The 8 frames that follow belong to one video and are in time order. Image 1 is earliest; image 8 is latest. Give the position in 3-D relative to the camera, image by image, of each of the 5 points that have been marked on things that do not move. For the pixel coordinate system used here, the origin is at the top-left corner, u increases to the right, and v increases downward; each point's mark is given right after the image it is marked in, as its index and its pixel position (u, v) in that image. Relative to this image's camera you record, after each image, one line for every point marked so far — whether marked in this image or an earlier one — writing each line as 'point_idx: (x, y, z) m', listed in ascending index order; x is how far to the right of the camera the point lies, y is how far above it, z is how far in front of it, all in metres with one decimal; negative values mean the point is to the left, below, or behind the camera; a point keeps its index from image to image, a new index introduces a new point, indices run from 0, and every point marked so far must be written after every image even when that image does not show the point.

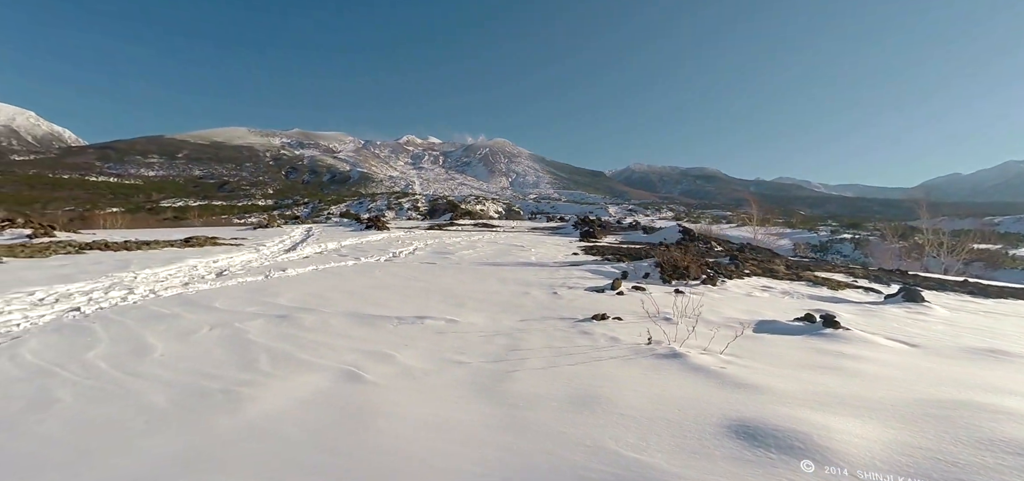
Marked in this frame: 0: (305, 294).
0: (-3.6, -1.0, +7.9) m
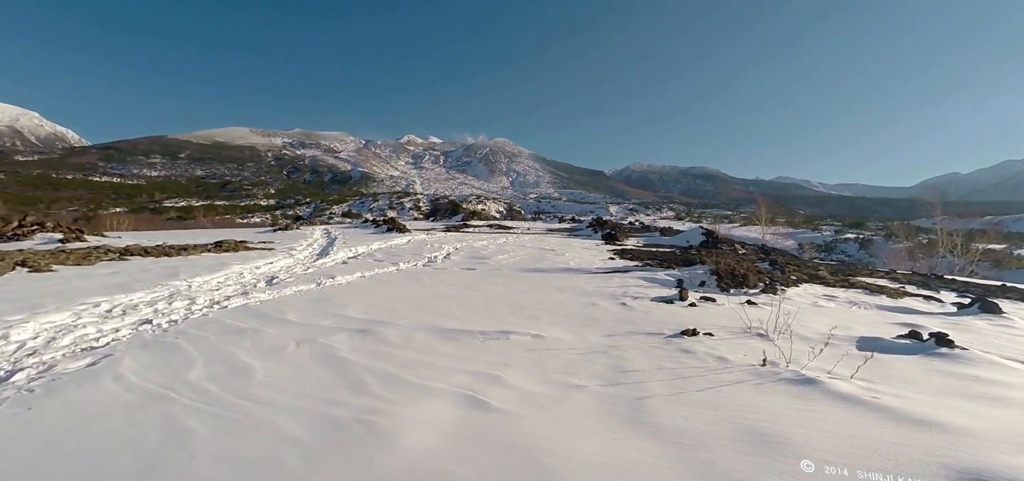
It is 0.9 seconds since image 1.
0: (-2.4, -1.1, +7.7) m
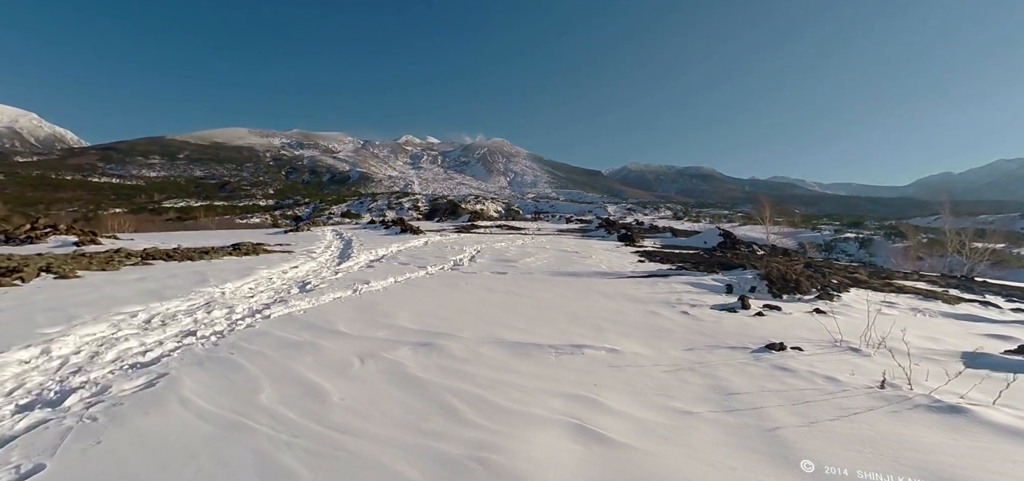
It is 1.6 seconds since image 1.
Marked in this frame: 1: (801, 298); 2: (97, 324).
0: (-1.5, -1.2, +7.3) m
1: (+6.2, -1.2, +9.4) m
2: (-6.0, -1.2, +6.4) m
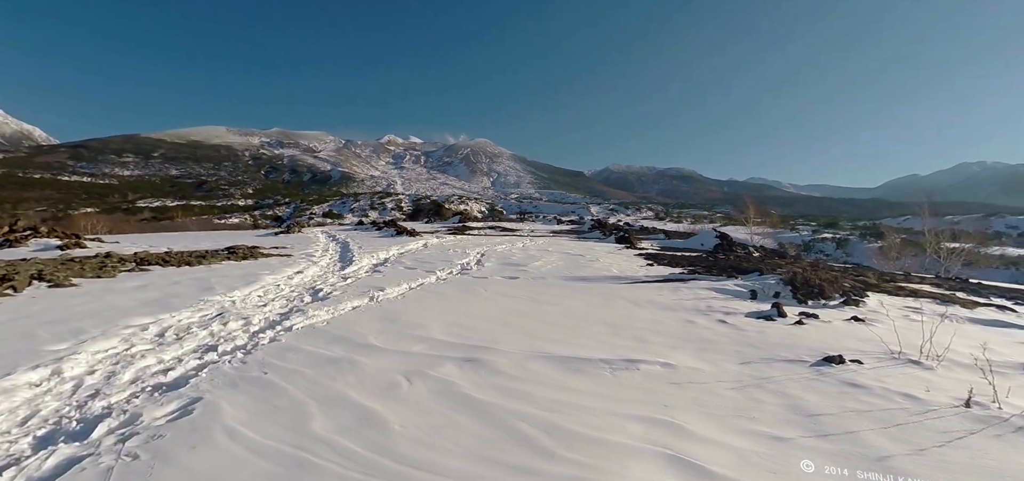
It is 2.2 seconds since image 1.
0: (-0.9, -1.3, +7.0) m
1: (+6.7, -1.3, +9.3) m
2: (-5.4, -1.3, +5.9) m
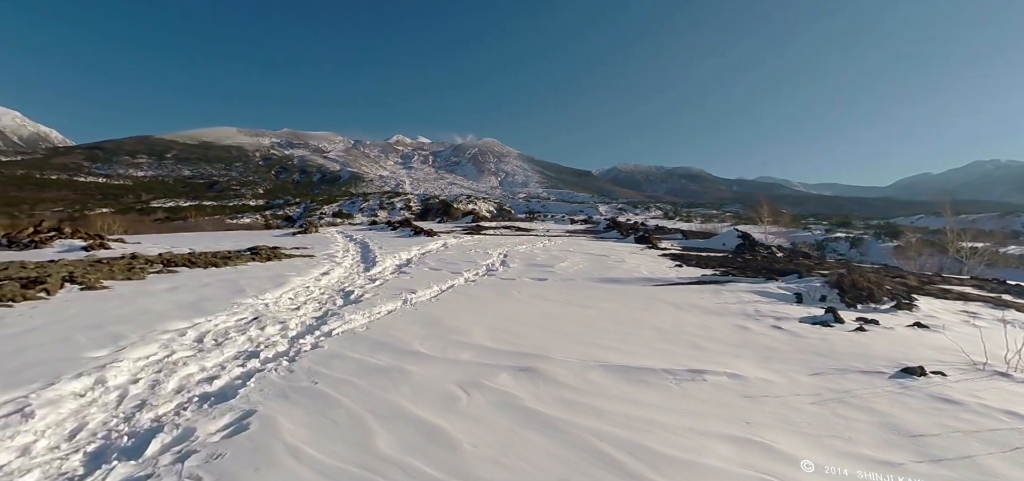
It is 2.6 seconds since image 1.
0: (-0.2, -1.4, +6.7) m
1: (+7.4, -1.4, +8.9) m
2: (-4.7, -1.3, +5.7) m
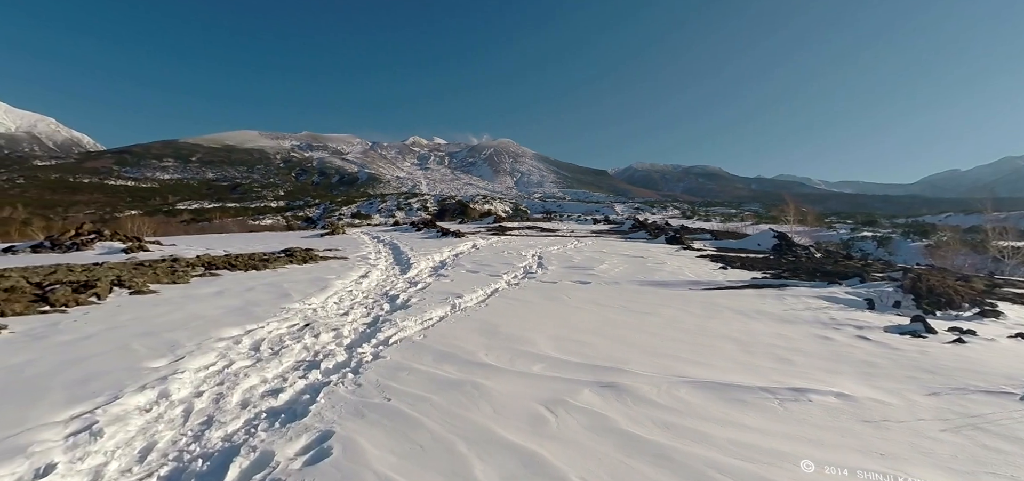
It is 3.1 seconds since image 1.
0: (+0.7, -1.4, +6.3) m
1: (+8.4, -1.4, +8.2) m
2: (-3.8, -1.4, +5.5) m
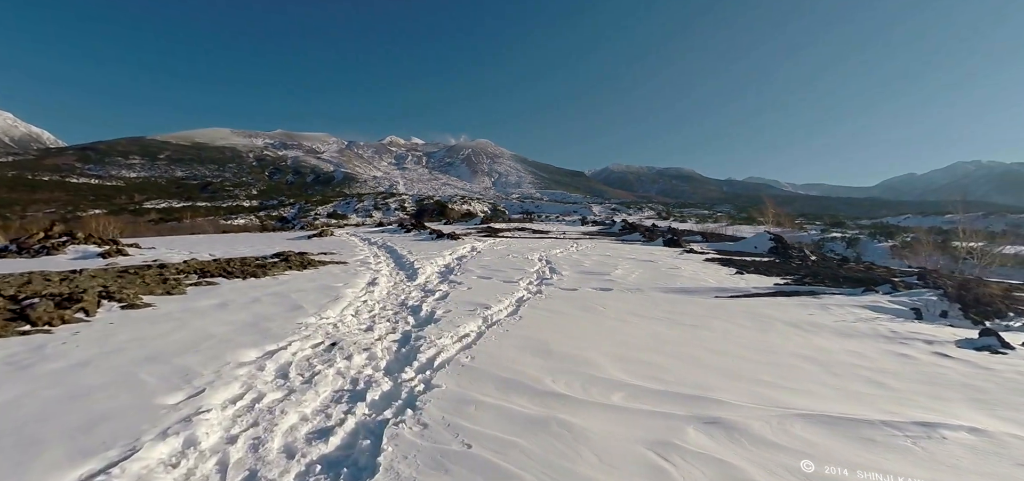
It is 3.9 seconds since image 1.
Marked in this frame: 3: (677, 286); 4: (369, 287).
0: (+1.4, -1.5, +5.7) m
1: (+9.1, -1.5, +8.0) m
2: (-3.0, -1.5, +4.7) m
3: (+4.6, -1.3, +12.2) m
4: (-3.6, -1.2, +11.1) m
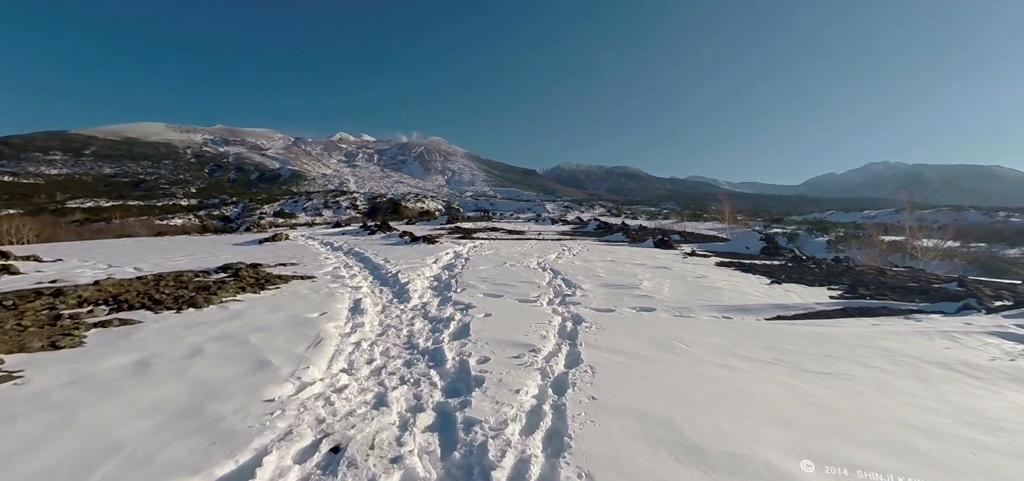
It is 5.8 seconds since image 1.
0: (+2.5, -1.8, +3.5) m
1: (+9.9, -1.7, +6.5) m
2: (-1.8, -1.8, +2.1) m
3: (+5.0, -1.5, +10.3) m
4: (-3.0, -1.4, +8.4) m
